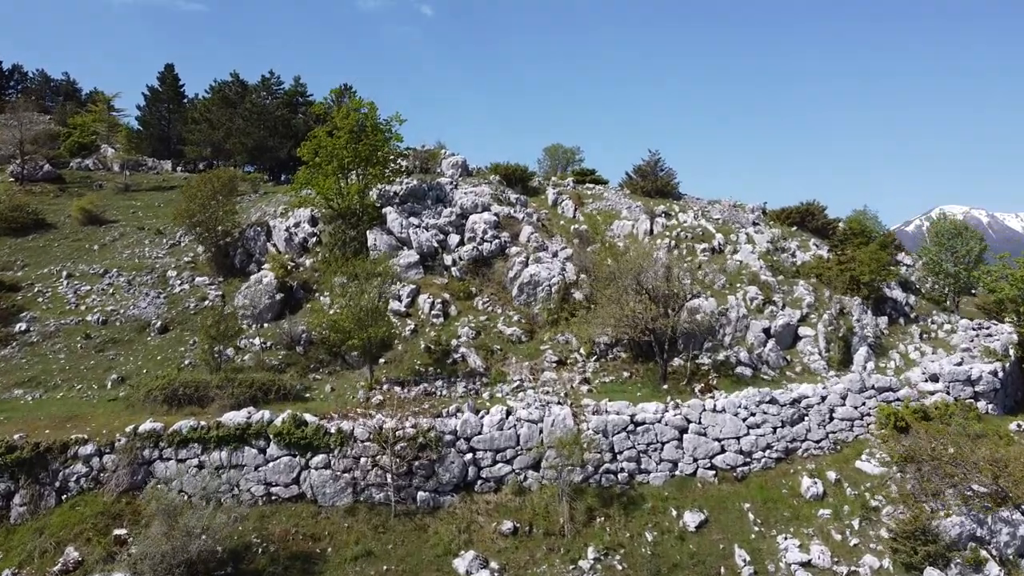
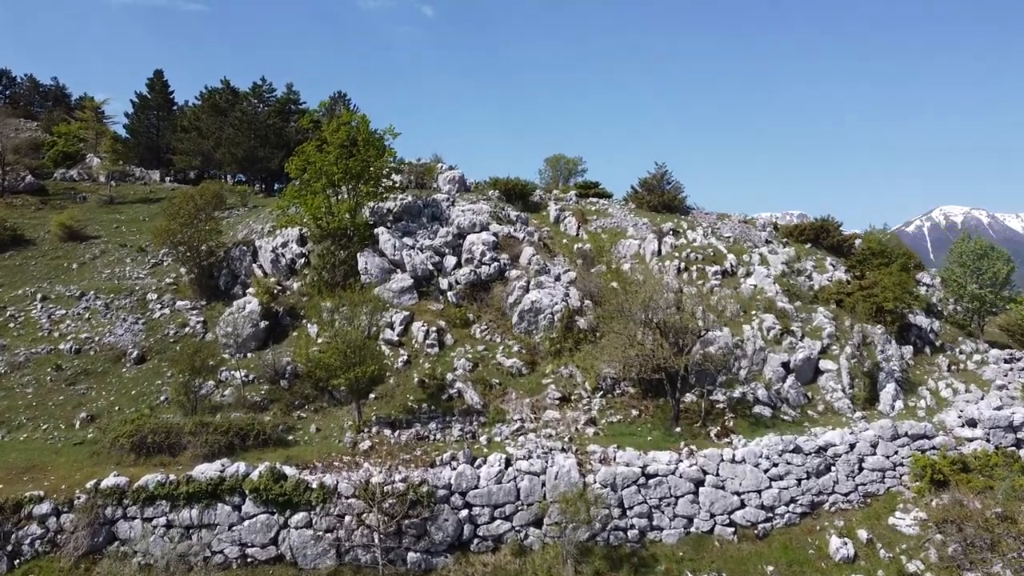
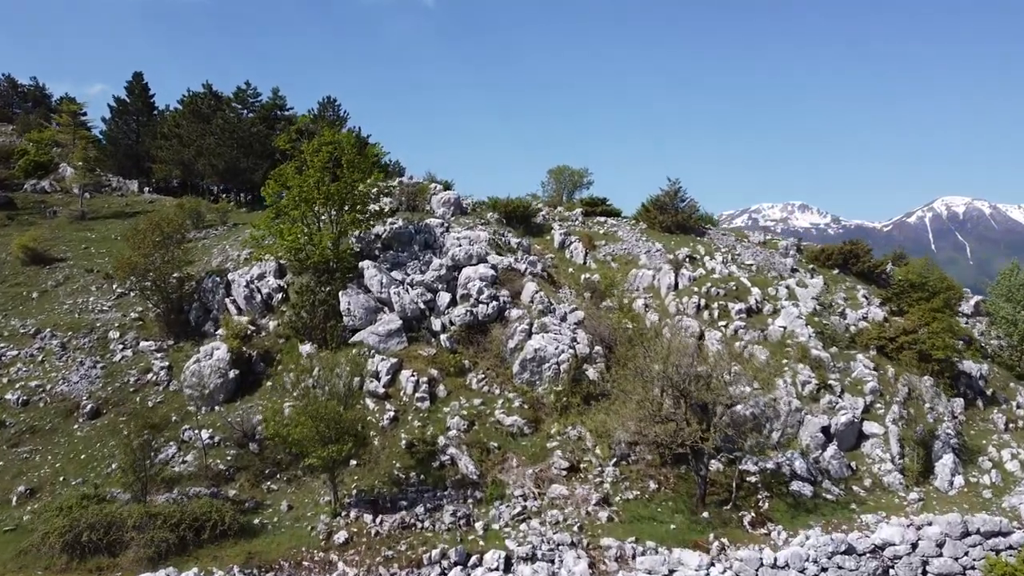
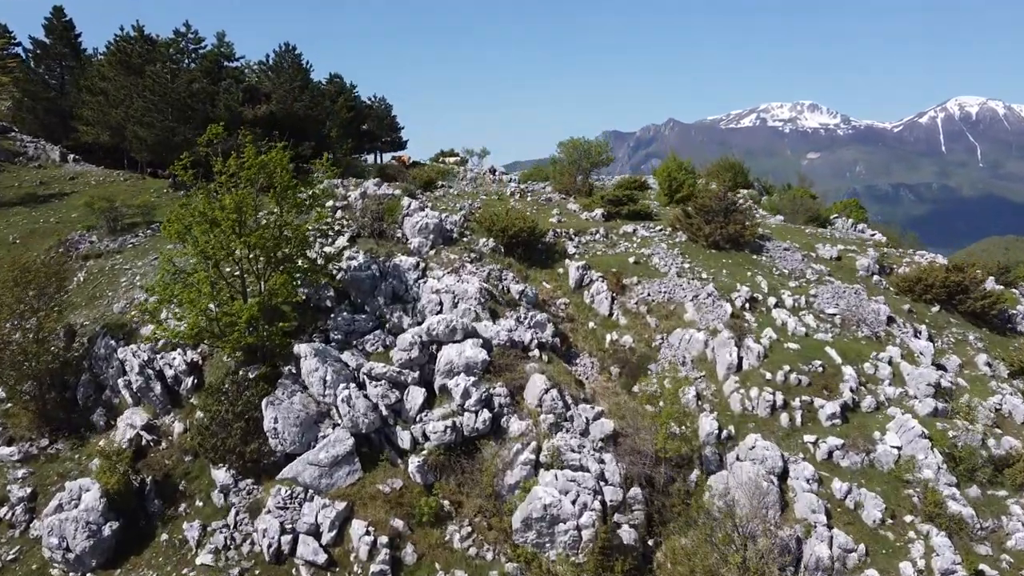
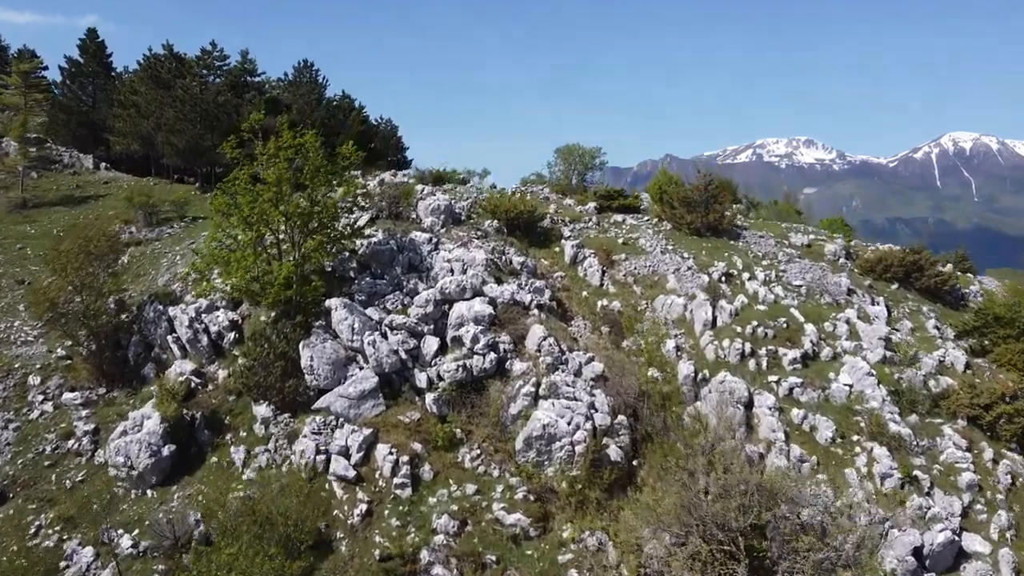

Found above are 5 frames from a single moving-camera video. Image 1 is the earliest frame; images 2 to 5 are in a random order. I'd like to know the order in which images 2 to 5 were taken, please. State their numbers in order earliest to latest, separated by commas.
2, 3, 5, 4
